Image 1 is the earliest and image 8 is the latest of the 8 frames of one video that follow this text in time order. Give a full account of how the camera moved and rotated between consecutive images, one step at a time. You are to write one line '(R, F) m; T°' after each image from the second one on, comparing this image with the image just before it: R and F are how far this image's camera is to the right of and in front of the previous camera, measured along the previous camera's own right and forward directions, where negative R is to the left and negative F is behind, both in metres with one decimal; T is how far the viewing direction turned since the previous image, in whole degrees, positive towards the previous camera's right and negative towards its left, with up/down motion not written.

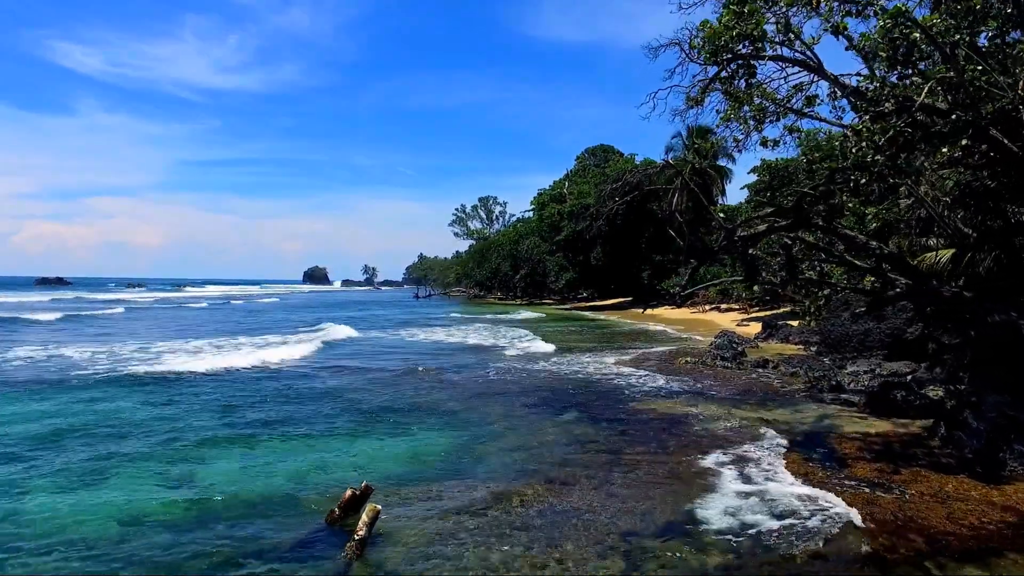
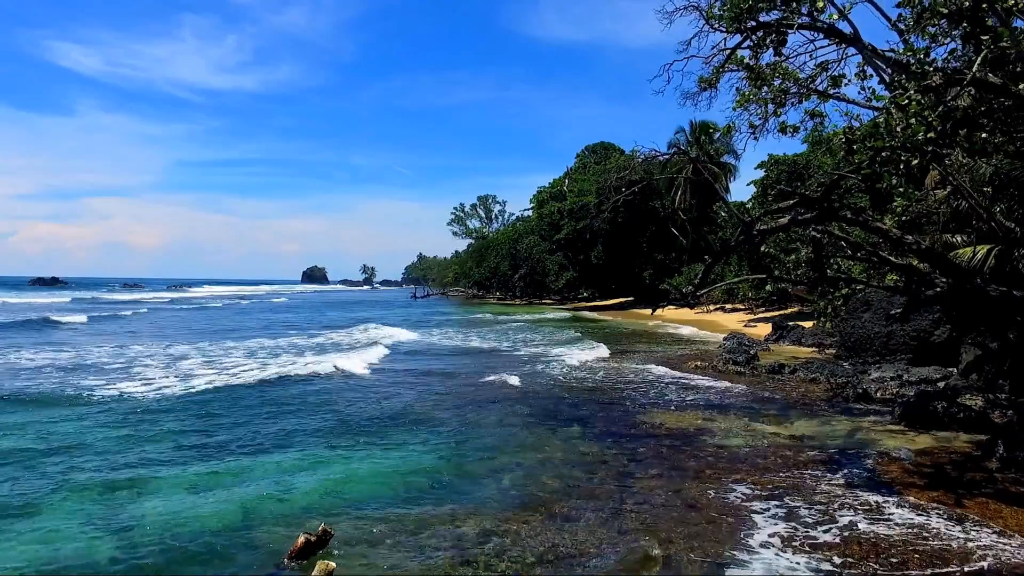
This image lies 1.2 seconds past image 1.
(+0.1, +1.0) m; 0°
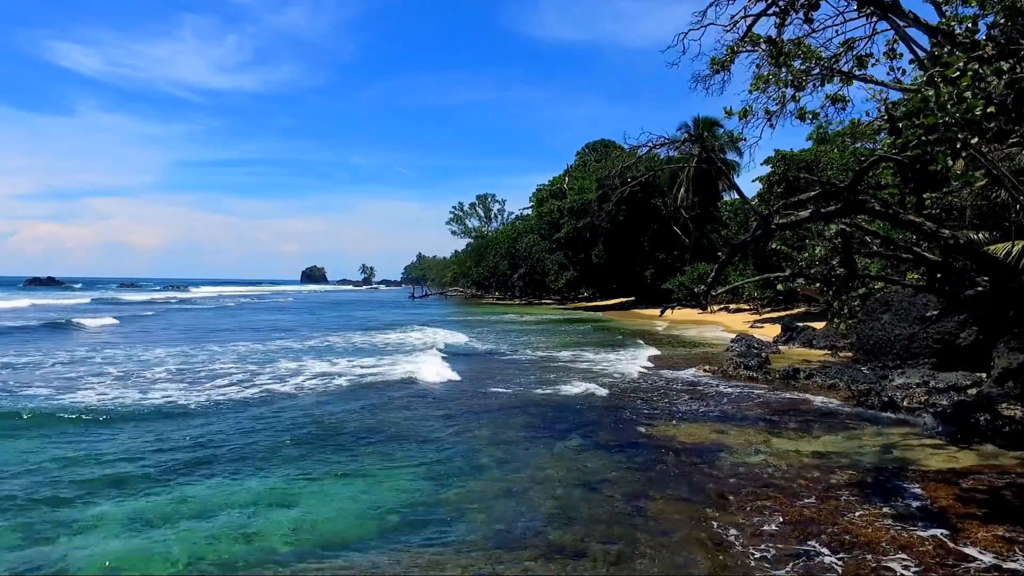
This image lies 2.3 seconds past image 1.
(+0.1, +0.9) m; 0°
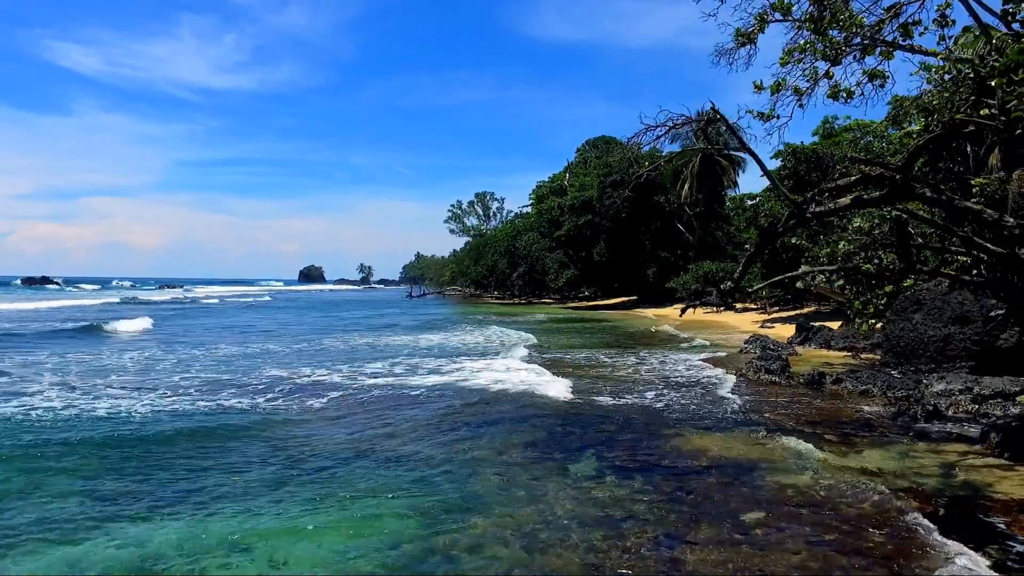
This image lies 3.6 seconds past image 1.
(-0.1, +1.1) m; 0°
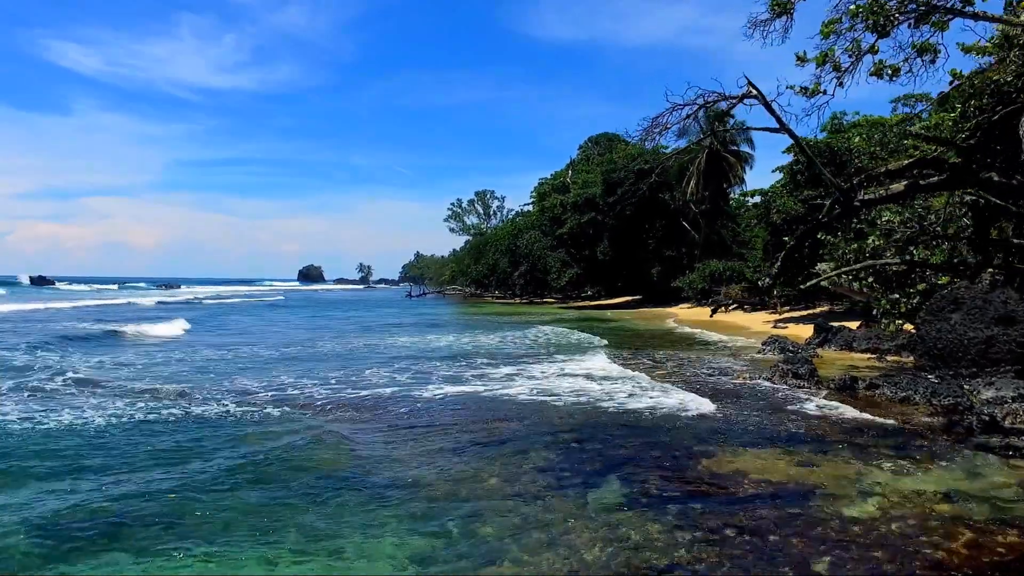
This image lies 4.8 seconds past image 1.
(-0.1, +0.9) m; 0°
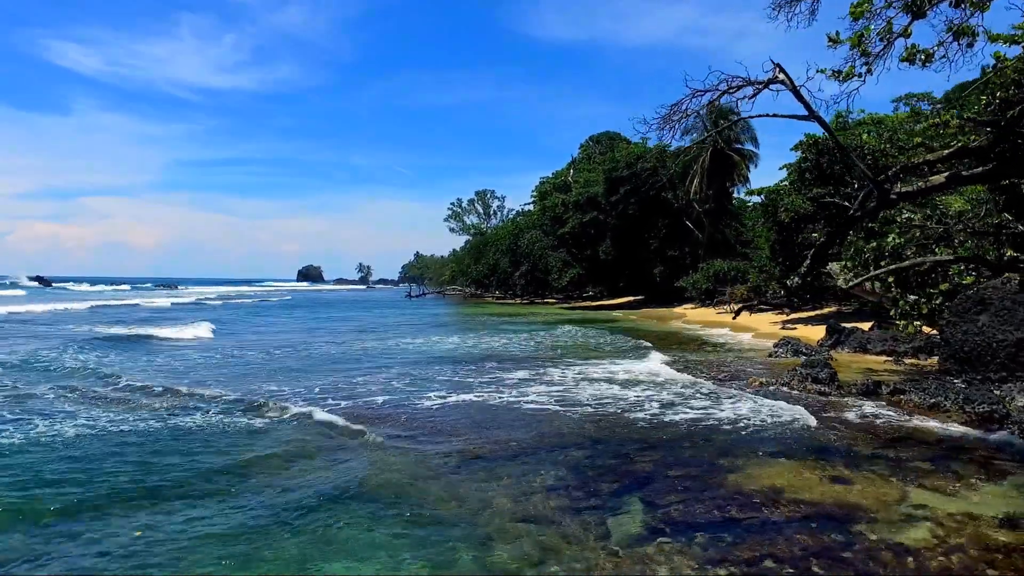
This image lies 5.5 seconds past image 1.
(-0.1, +0.6) m; 0°
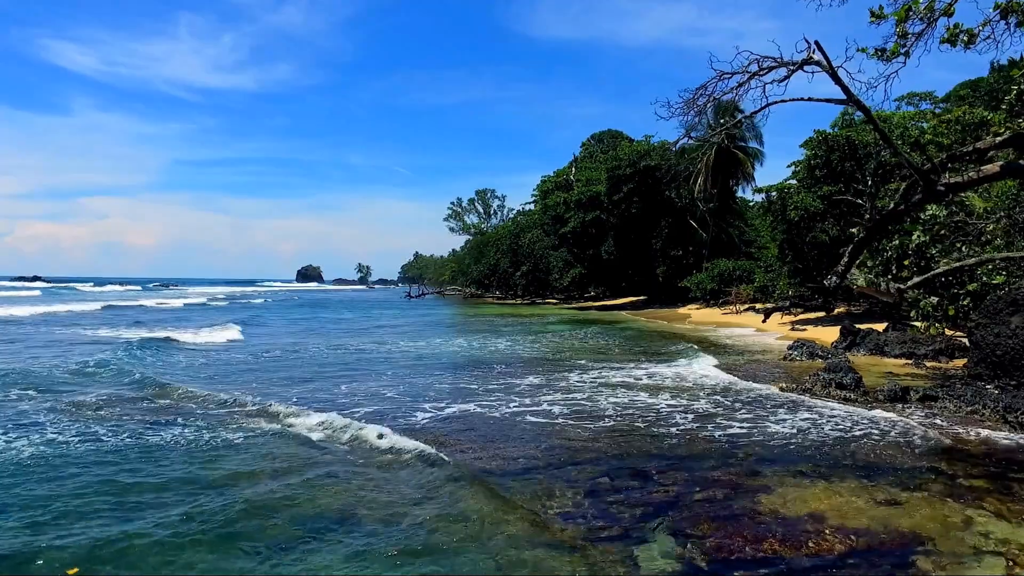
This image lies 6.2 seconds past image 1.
(-0.1, +0.6) m; 0°
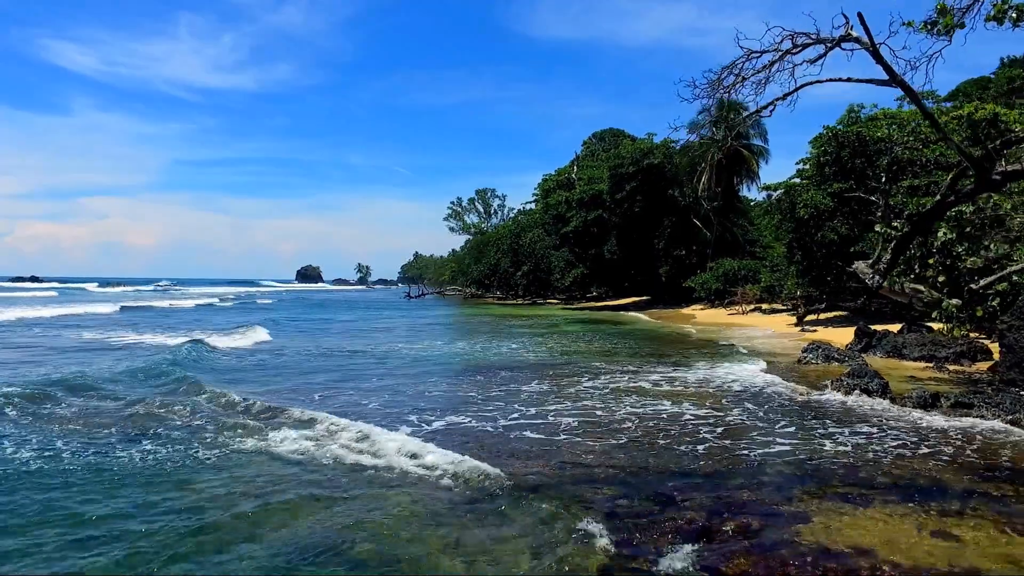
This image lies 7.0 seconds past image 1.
(-0.1, +0.6) m; 0°
